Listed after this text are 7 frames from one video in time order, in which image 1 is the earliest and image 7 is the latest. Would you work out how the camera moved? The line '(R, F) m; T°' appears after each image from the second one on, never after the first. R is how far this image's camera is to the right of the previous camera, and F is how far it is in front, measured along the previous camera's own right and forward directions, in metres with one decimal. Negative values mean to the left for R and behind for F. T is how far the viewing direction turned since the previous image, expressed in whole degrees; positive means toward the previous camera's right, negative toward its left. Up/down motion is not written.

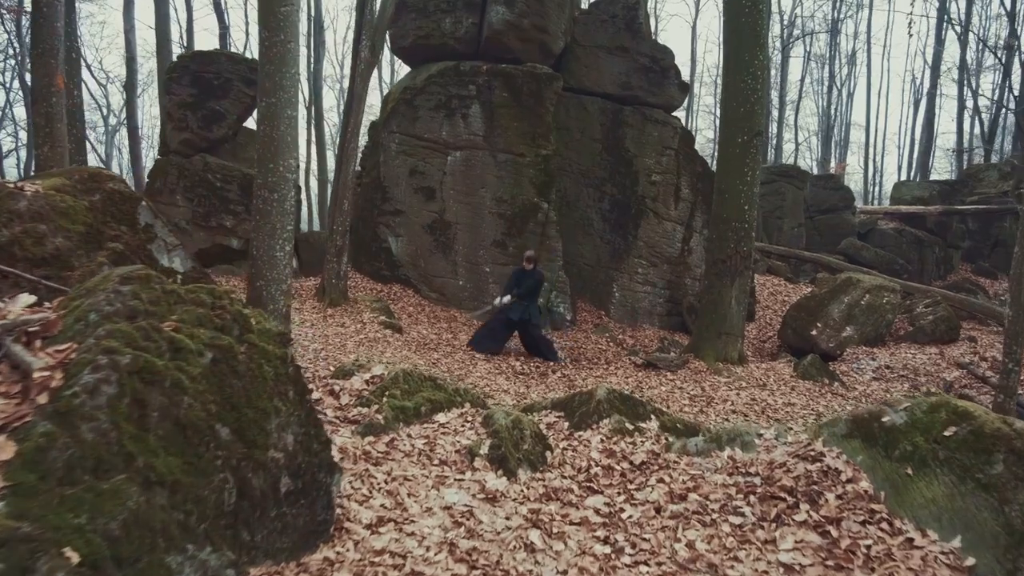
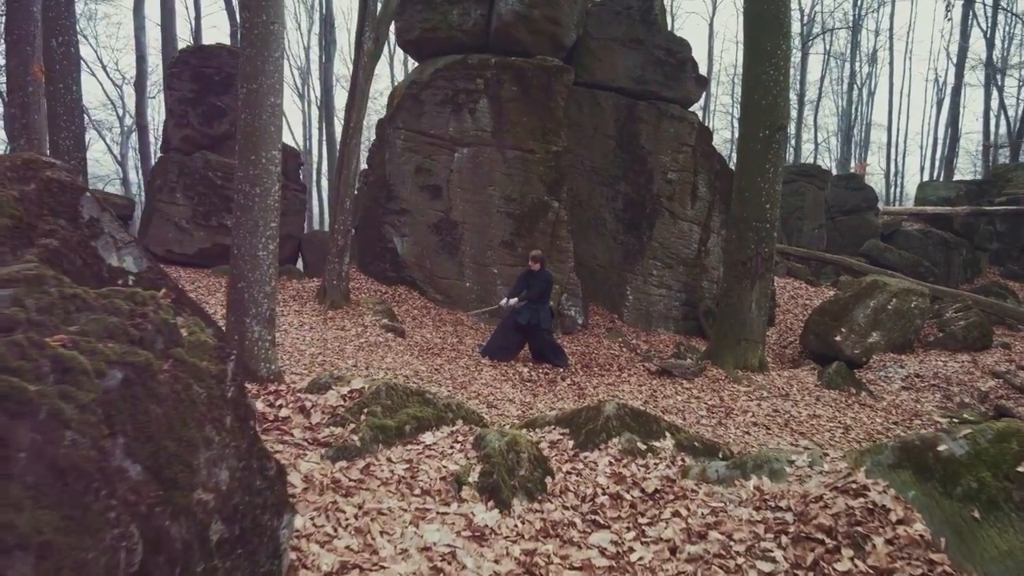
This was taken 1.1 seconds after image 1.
(+0.1, +0.6) m; -1°
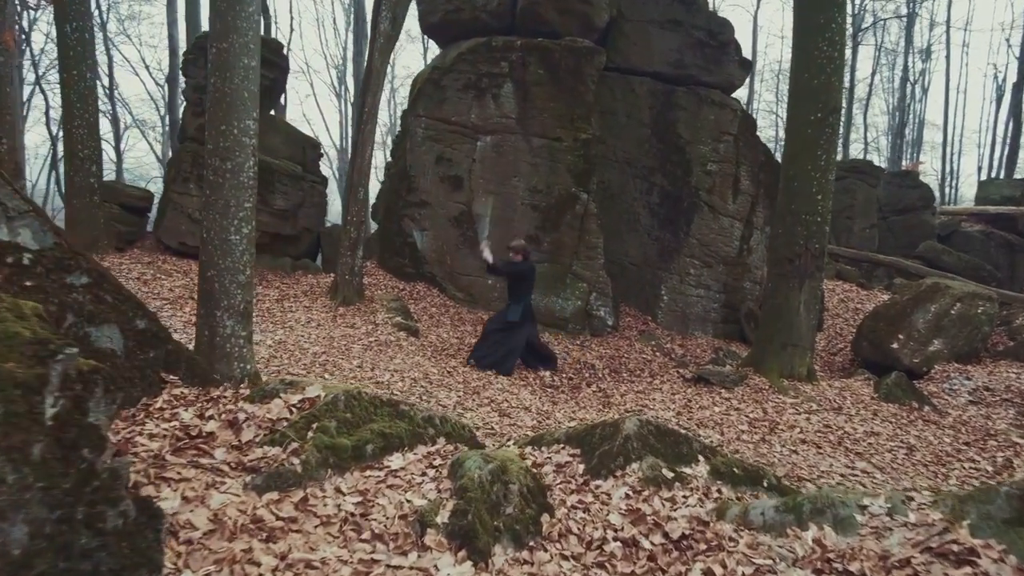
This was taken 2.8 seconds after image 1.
(+0.3, +0.9) m; -3°
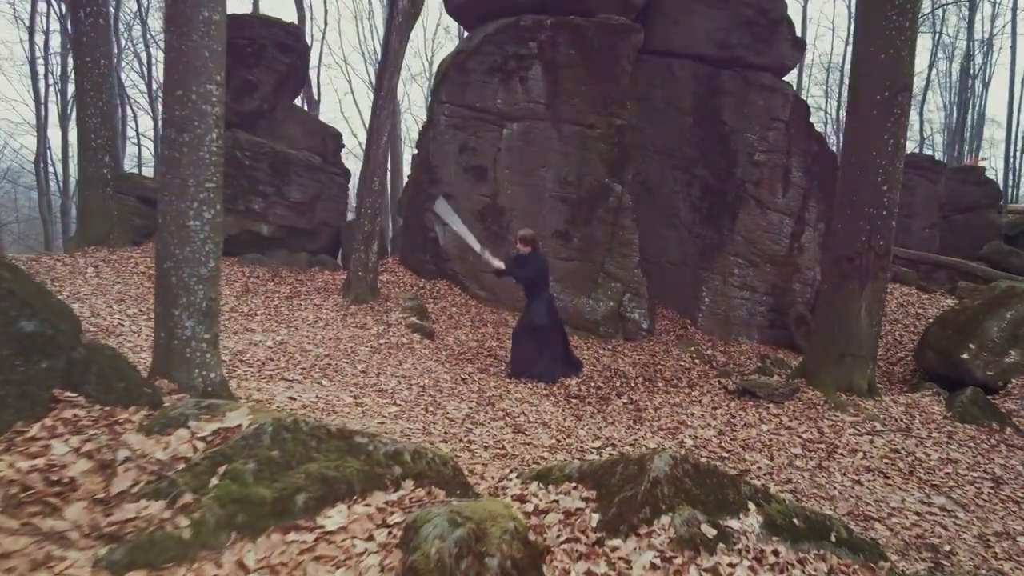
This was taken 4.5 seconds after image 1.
(+0.2, +1.0) m; -3°
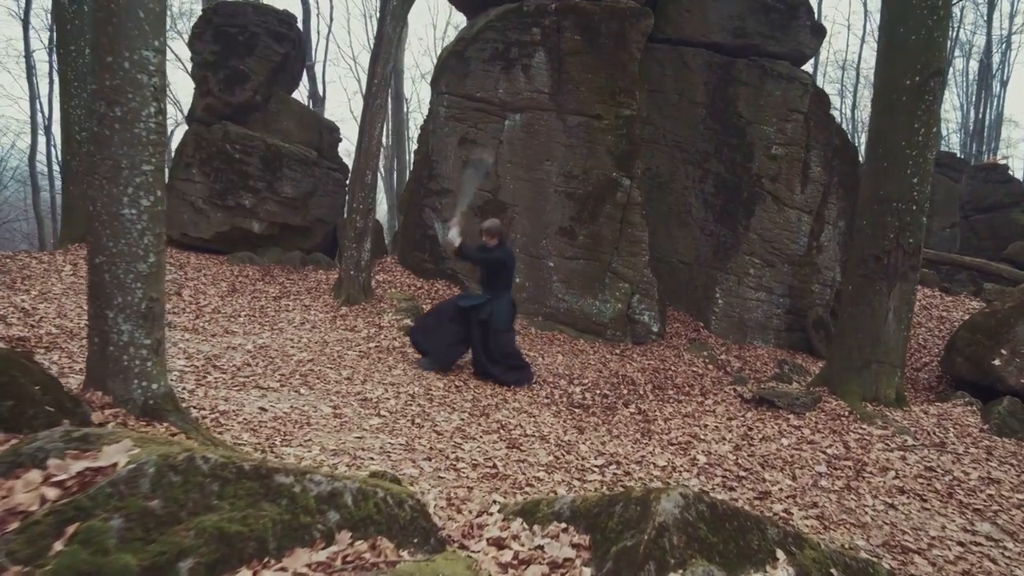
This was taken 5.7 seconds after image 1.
(+0.2, +0.7) m; -1°
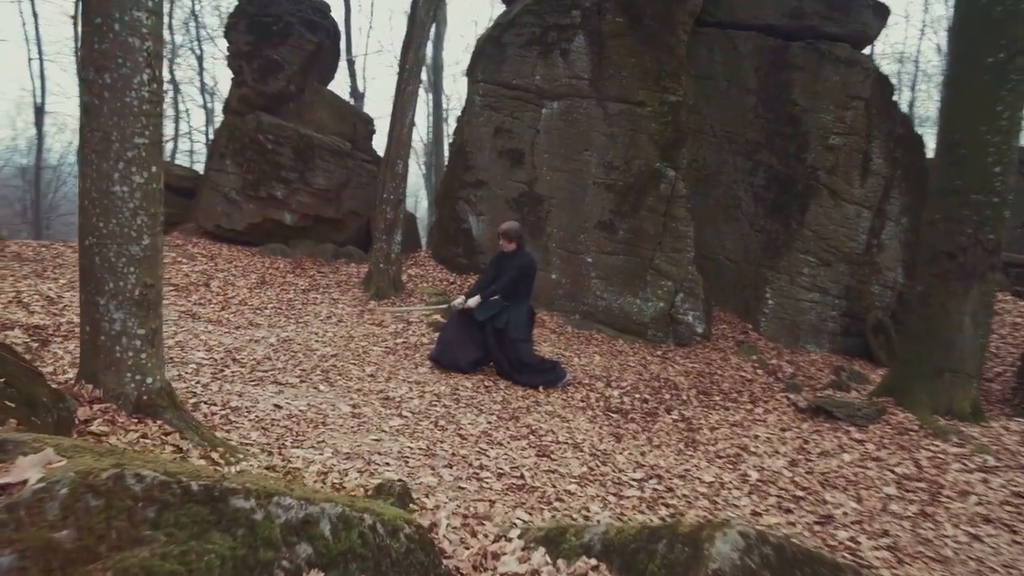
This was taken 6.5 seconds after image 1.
(+0.1, +0.5) m; -4°
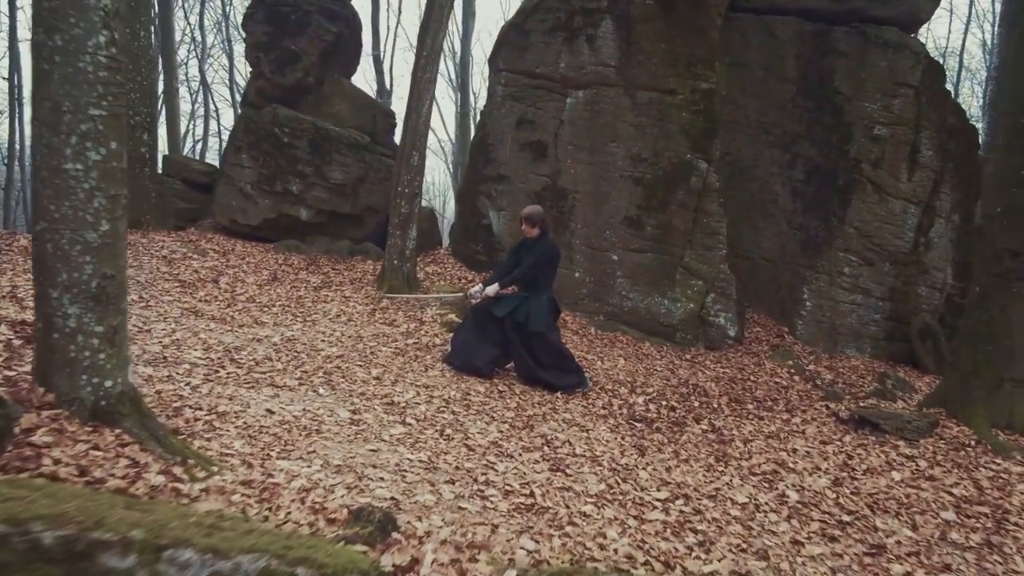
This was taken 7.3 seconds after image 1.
(+0.1, +0.5) m; -2°
